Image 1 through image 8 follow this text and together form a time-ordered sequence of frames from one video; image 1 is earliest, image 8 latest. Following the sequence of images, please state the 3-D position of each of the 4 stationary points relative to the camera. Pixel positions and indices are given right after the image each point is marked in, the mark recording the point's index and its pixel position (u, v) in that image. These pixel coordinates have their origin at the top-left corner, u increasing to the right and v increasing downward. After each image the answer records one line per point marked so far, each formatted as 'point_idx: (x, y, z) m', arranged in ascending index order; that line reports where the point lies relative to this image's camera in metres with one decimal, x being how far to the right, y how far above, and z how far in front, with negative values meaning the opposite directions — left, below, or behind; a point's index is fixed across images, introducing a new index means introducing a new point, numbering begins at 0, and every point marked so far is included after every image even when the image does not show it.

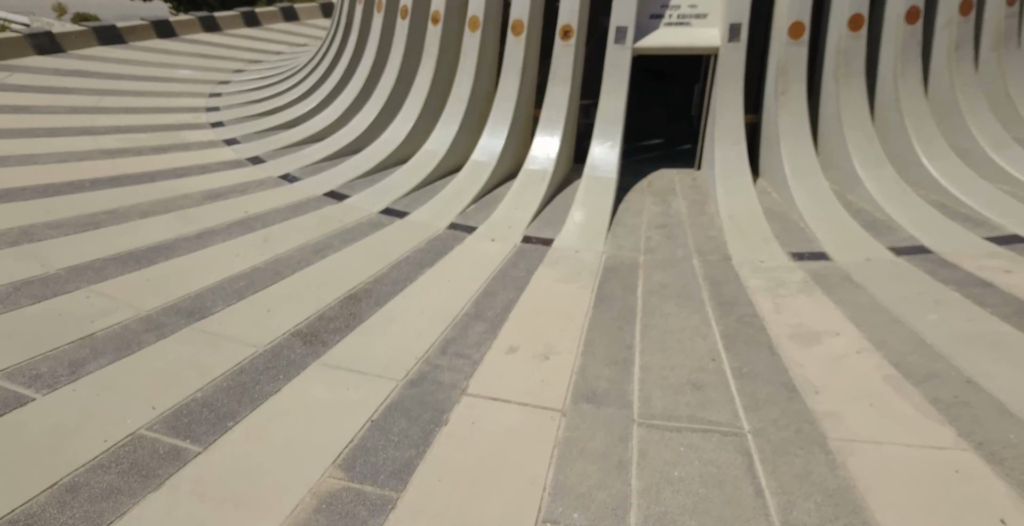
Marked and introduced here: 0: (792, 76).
0: (+2.7, +1.7, +7.4) m
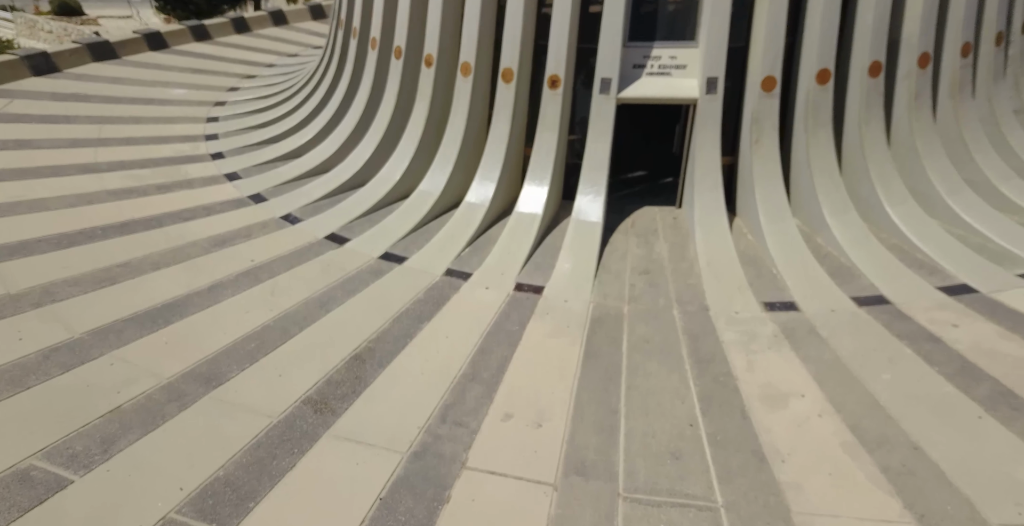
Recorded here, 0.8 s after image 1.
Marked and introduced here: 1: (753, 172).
0: (+2.6, +1.4, +7.8) m
1: (+2.5, +0.9, +7.8) m
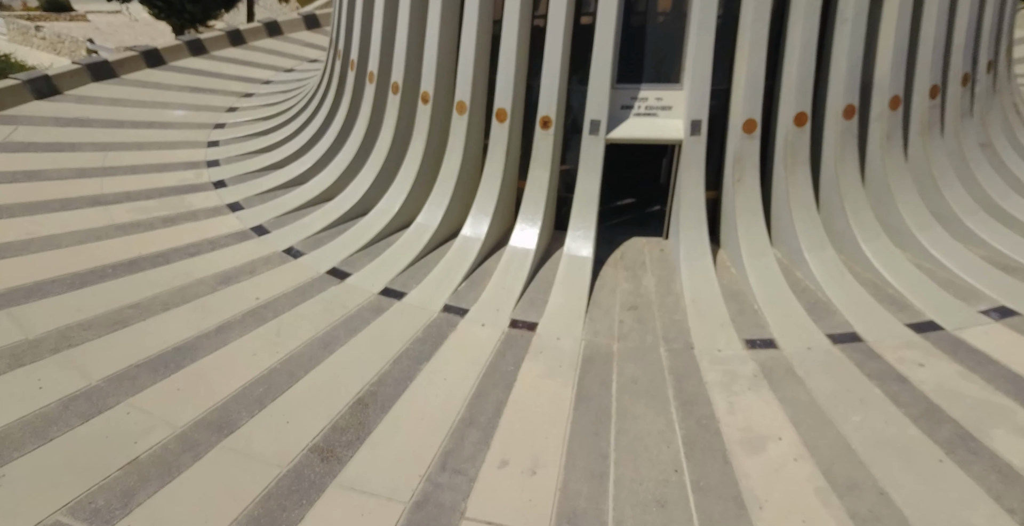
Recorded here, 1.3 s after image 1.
0: (+2.5, +1.0, +8.1) m
1: (+2.4, +0.6, +8.1) m
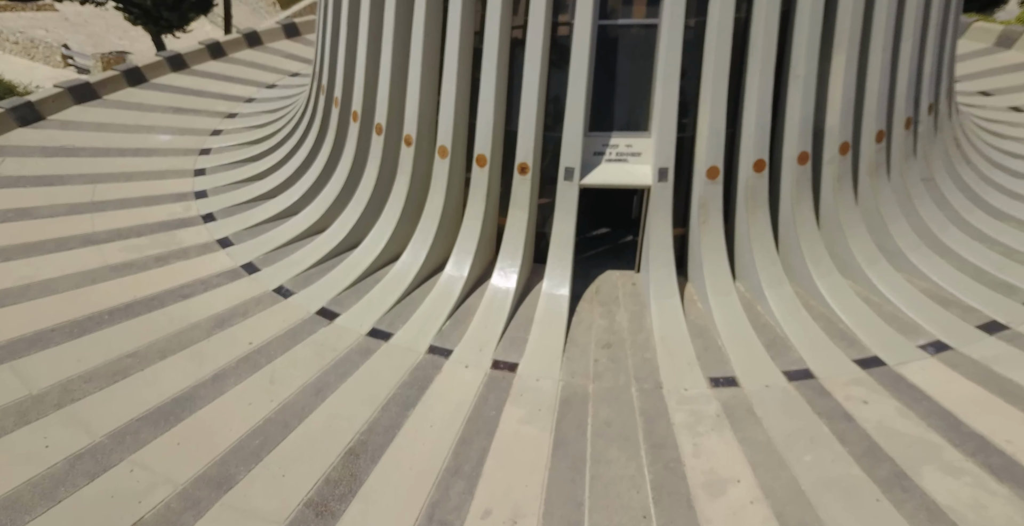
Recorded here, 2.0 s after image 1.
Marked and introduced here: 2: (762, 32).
0: (+2.2, +0.6, +8.5) m
1: (+2.2, +0.2, +8.6) m
2: (+2.6, +2.4, +7.8) m
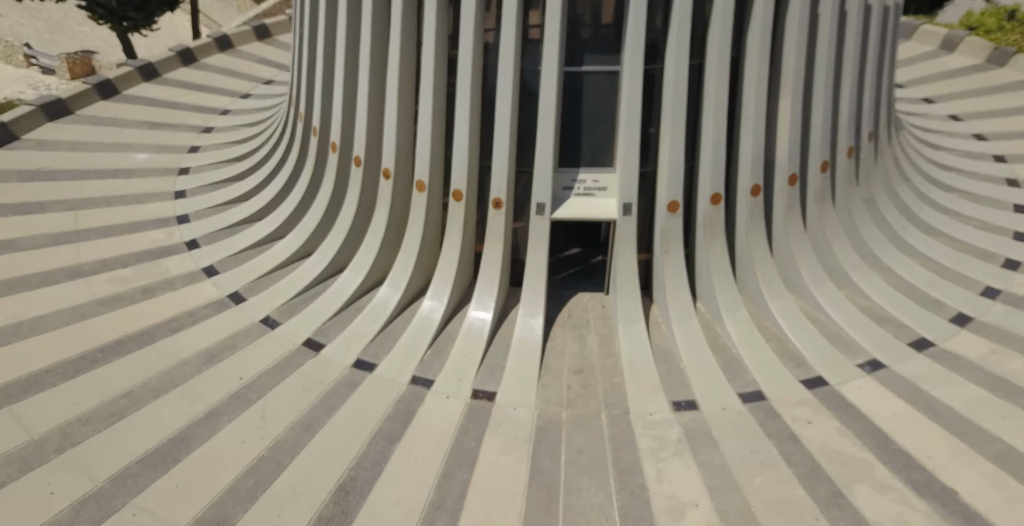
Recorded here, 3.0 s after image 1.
0: (+1.9, +0.3, +9.0) m
1: (+1.9, -0.2, +9.1) m
2: (+2.2, +2.1, +8.3) m
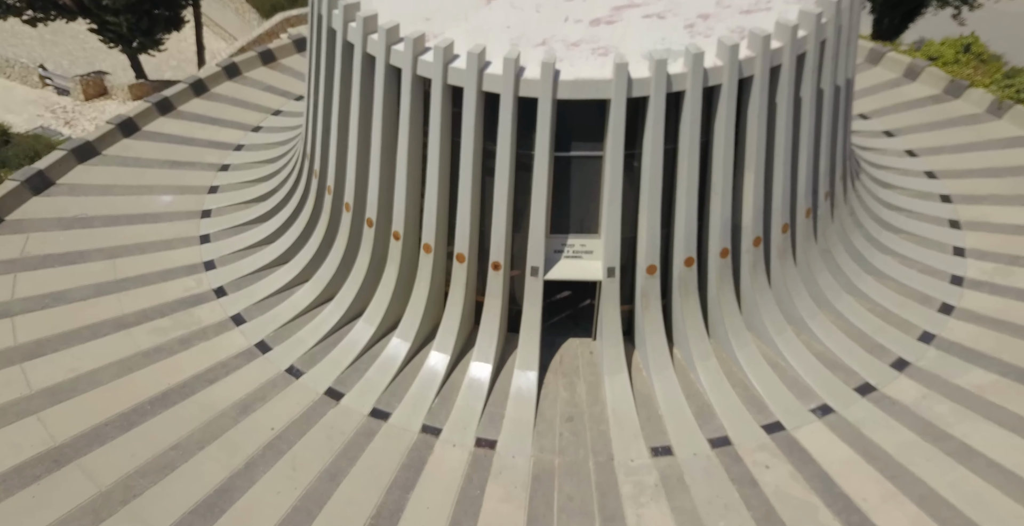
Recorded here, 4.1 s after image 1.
0: (+1.9, -0.5, +10.1) m
1: (+1.8, -0.9, +10.3) m
2: (+2.2, +1.3, +9.4) m
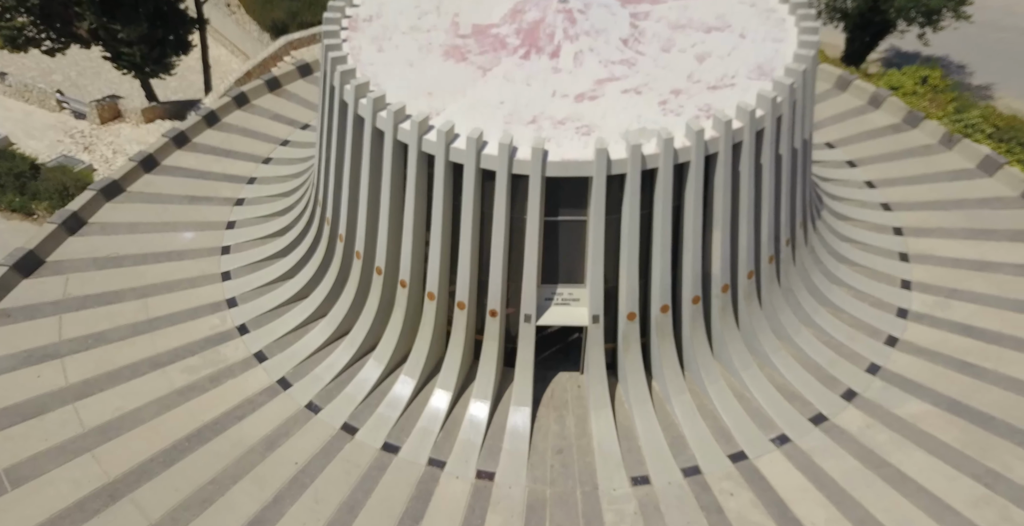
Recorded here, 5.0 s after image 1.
0: (+1.8, -1.2, +11.4) m
1: (+1.8, -1.6, +11.5) m
2: (+2.1, +0.6, +10.6) m
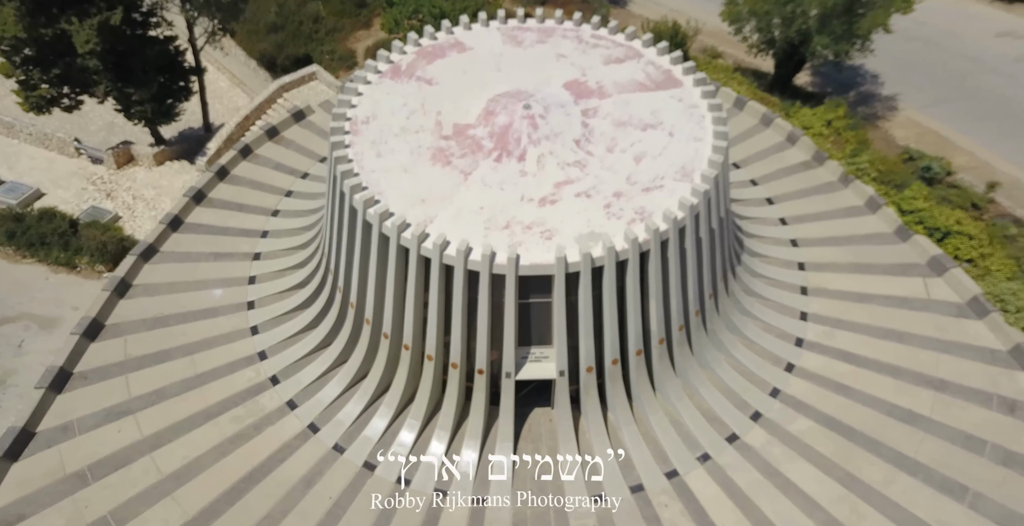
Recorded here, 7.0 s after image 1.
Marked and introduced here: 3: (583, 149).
0: (+1.5, -2.4, +14.5) m
1: (+1.5, -2.9, +14.6) m
2: (+1.7, -0.7, +13.6) m
3: (+1.4, +2.2, +14.8) m
